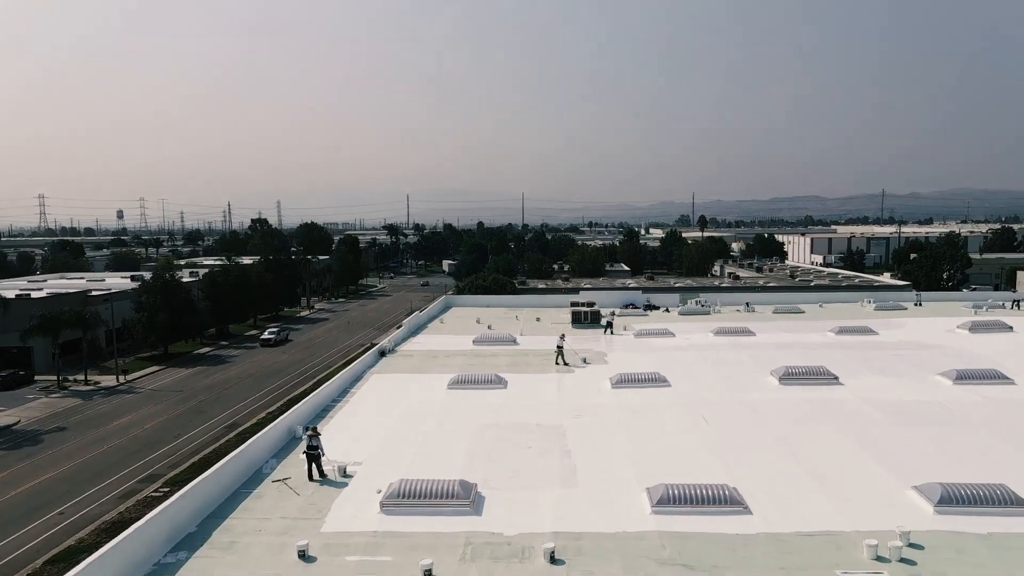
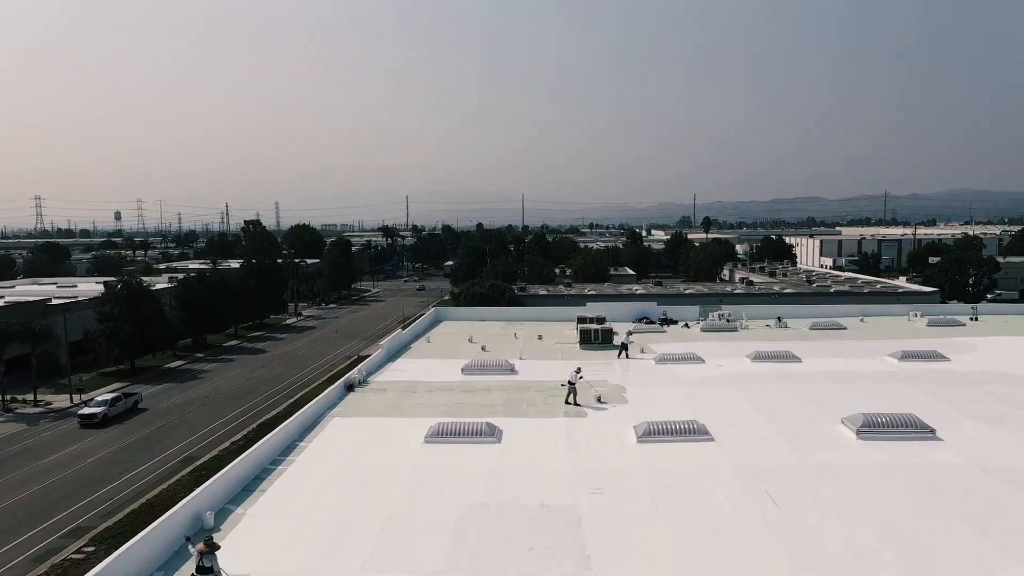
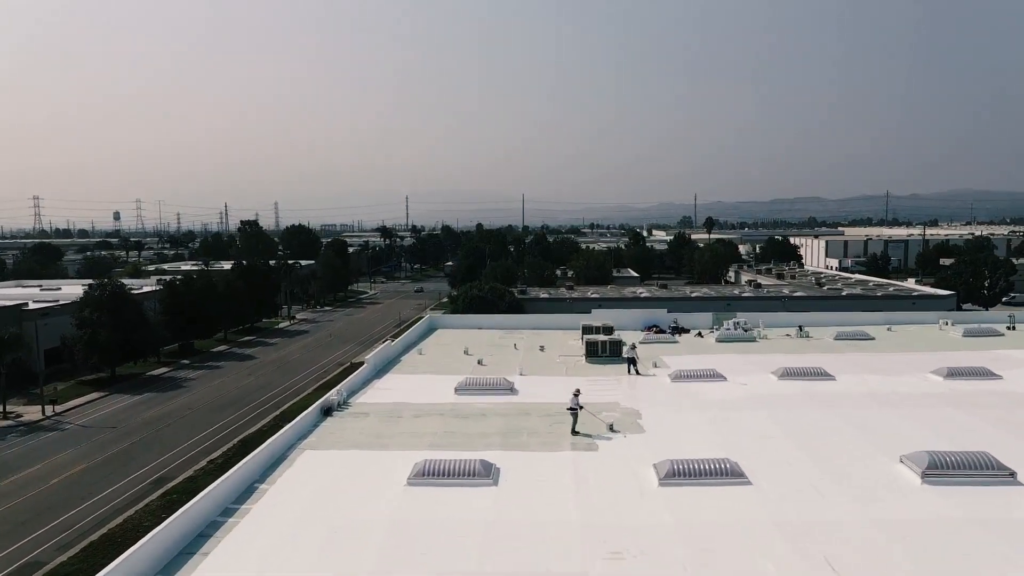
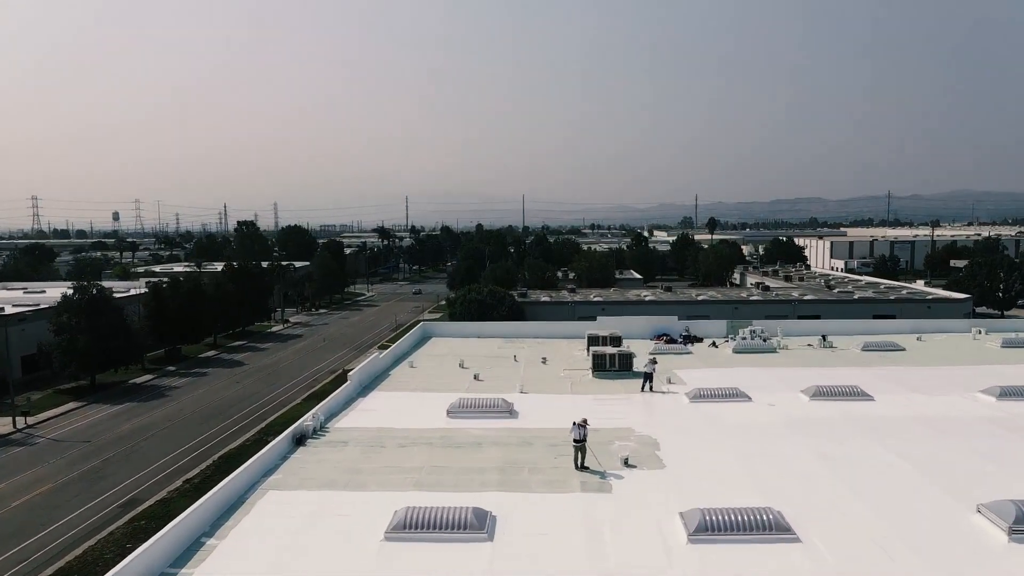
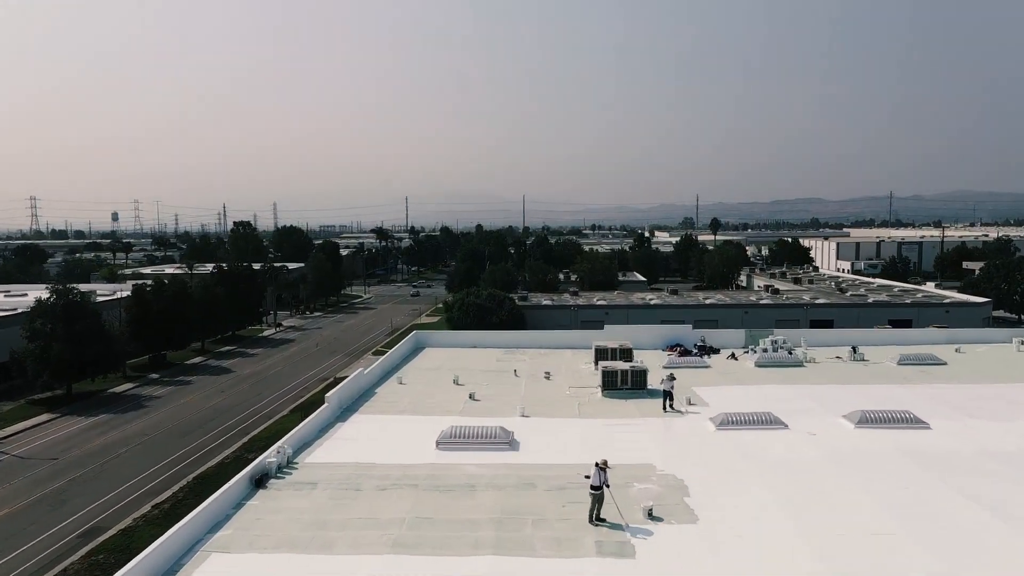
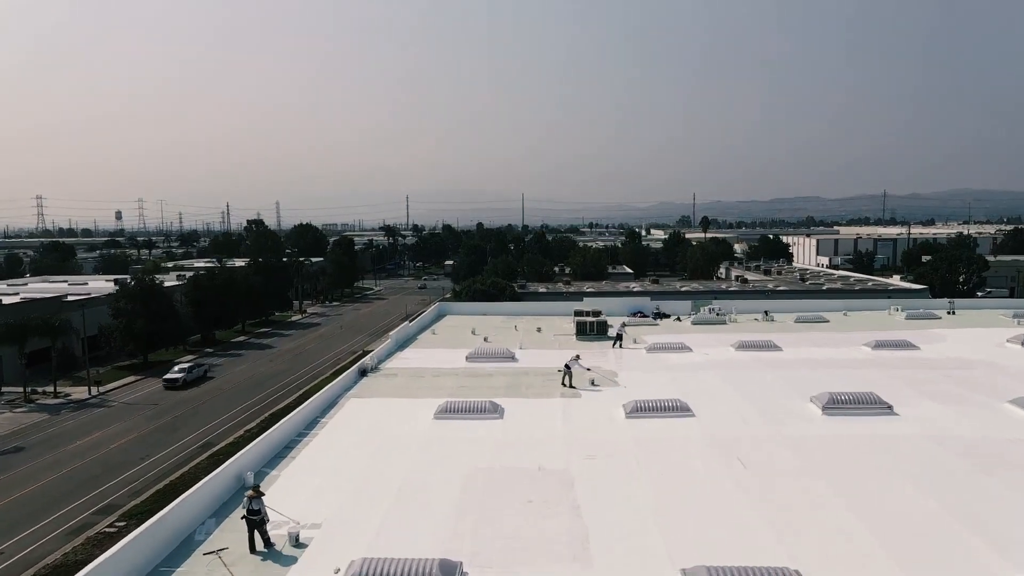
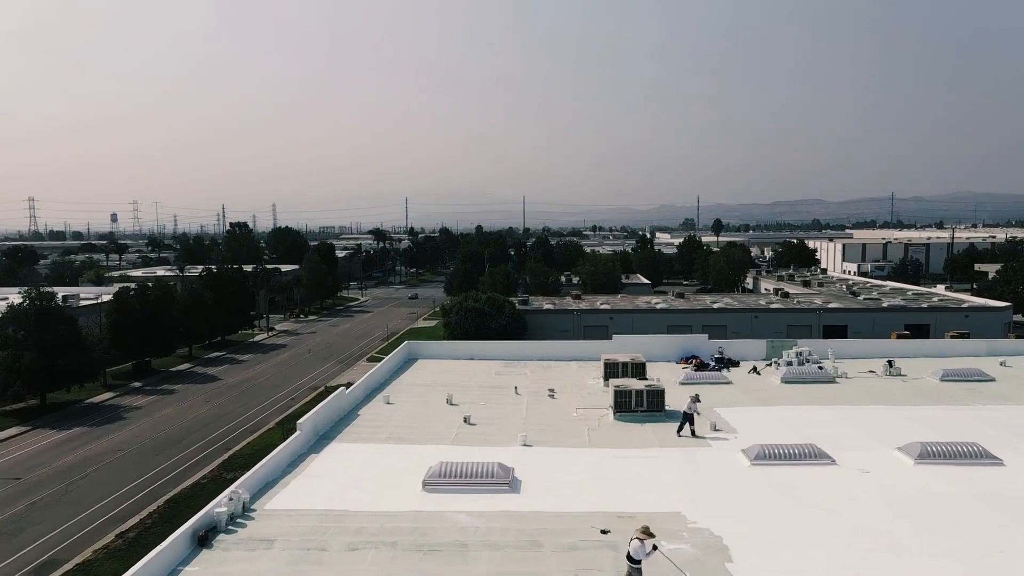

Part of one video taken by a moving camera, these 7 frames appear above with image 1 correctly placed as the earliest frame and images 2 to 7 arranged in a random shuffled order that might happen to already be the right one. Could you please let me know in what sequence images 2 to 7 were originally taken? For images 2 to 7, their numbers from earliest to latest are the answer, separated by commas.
6, 2, 3, 4, 5, 7
